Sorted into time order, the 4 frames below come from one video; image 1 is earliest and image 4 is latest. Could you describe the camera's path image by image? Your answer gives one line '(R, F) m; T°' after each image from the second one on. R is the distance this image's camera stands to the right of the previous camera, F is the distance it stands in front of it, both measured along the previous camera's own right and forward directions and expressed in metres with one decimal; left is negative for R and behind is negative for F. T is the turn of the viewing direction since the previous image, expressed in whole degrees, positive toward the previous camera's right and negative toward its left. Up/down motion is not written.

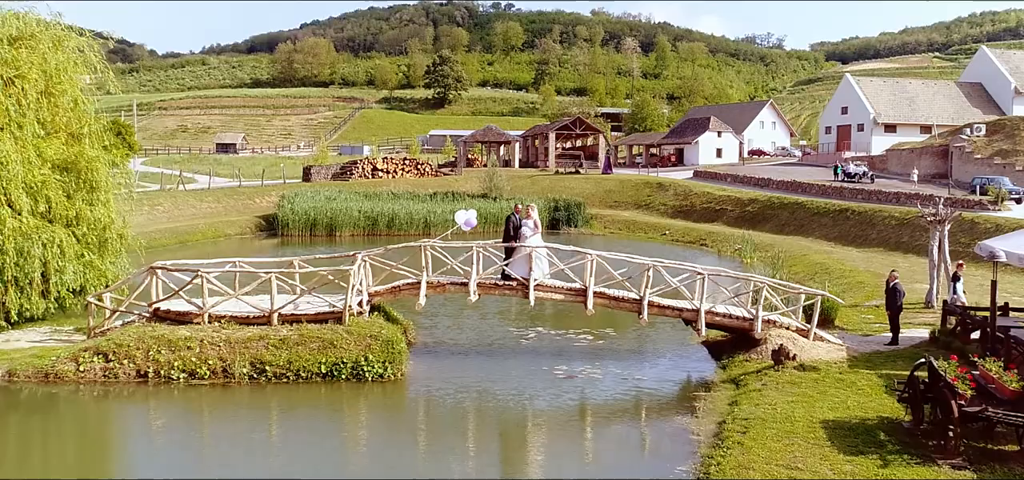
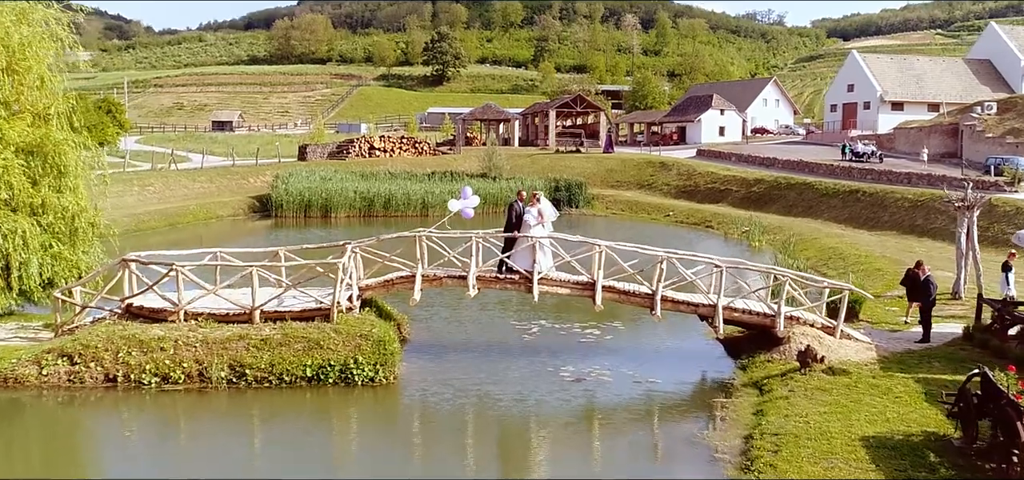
(0.0, +1.3) m; 0°
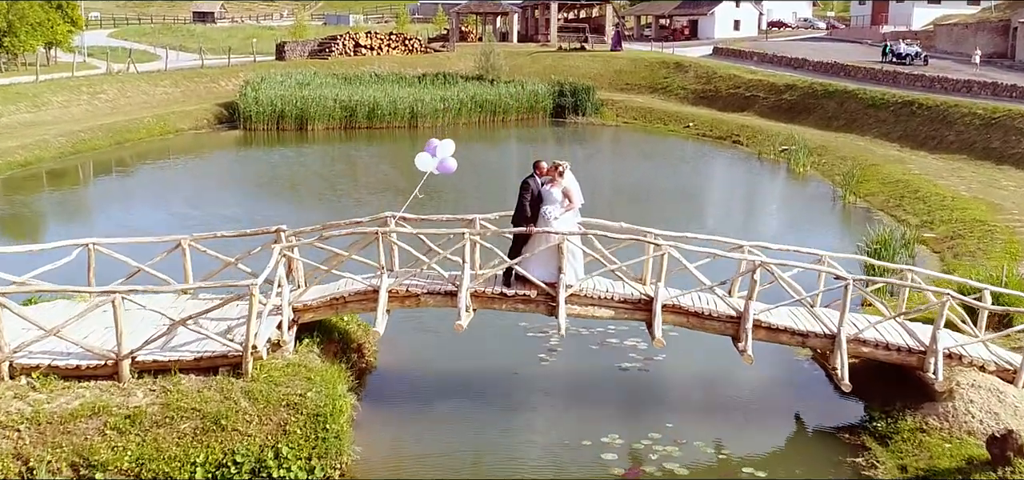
(-0.2, +5.4) m; 0°
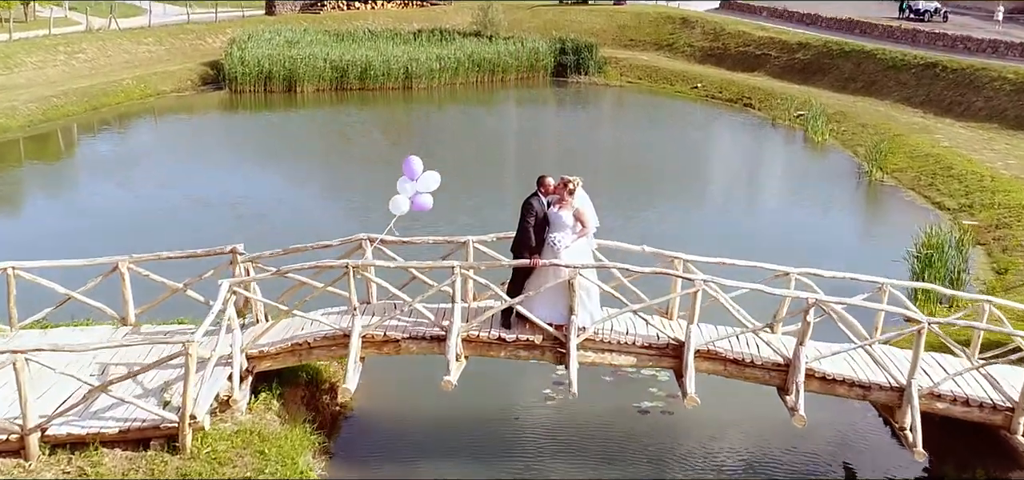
(0.0, +1.9) m; 0°
